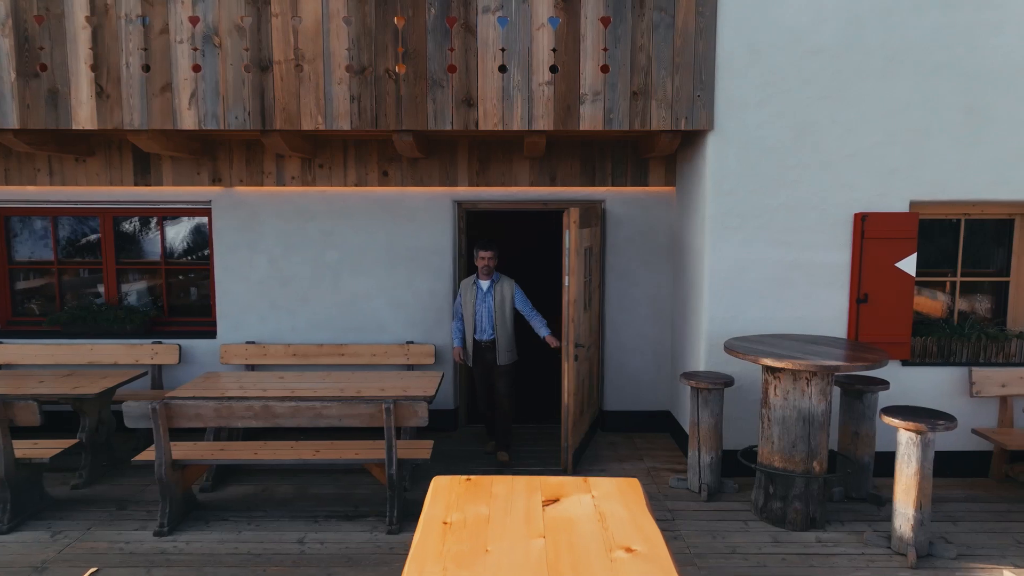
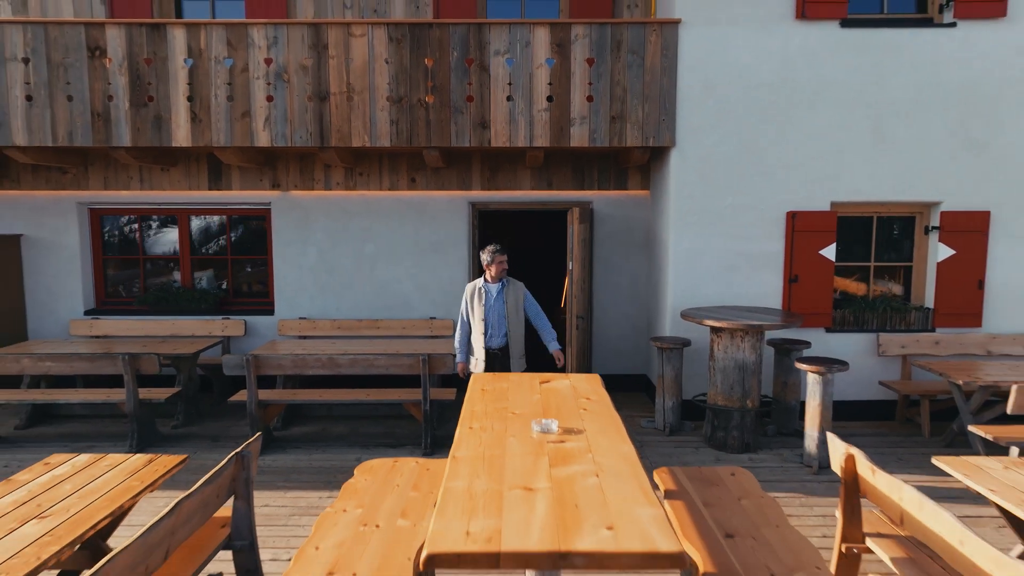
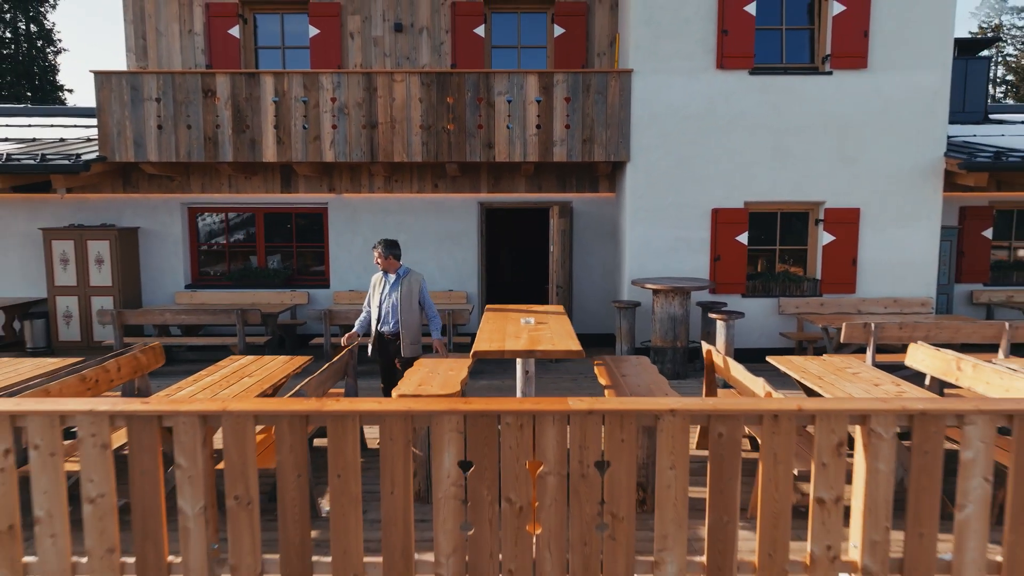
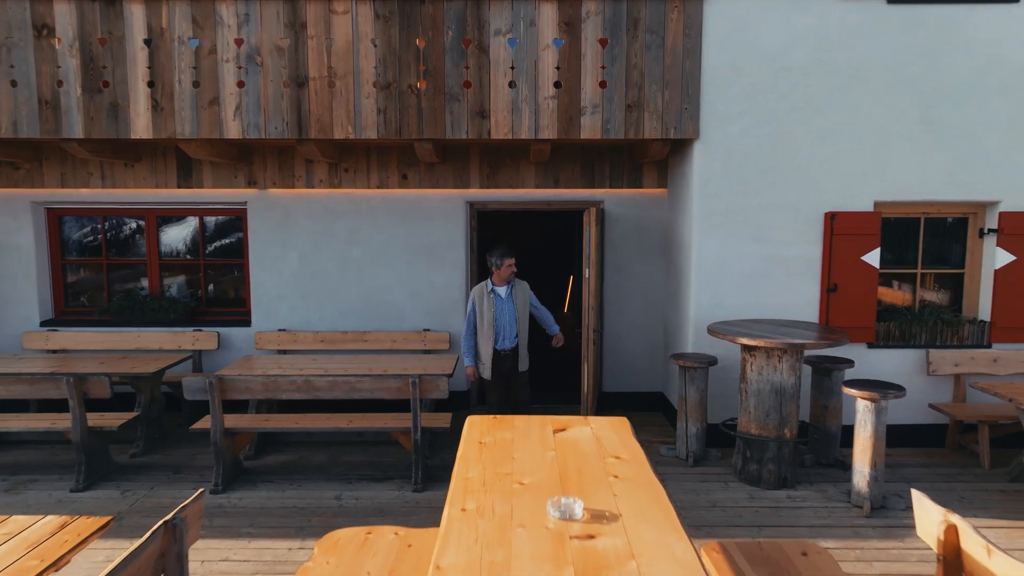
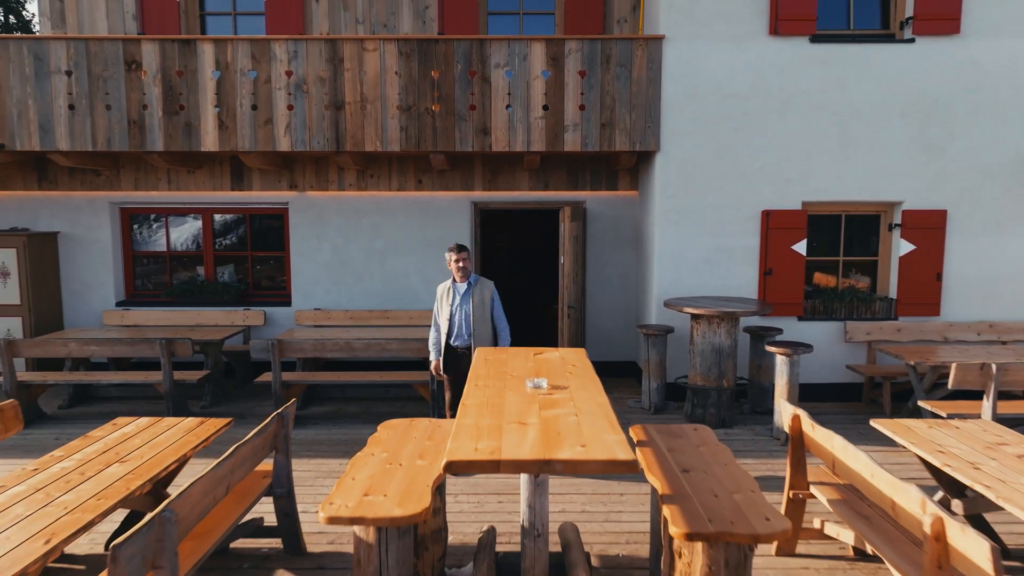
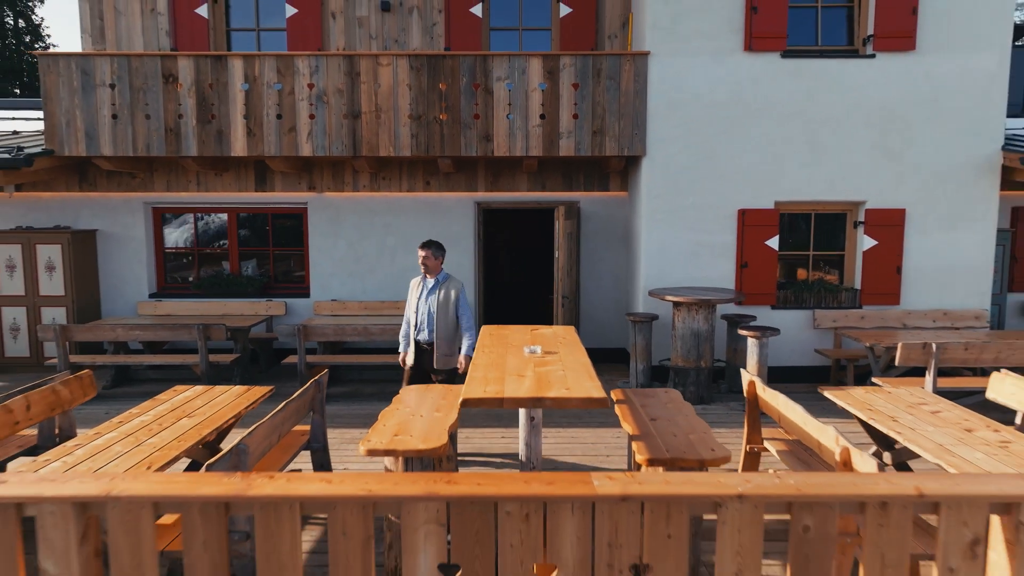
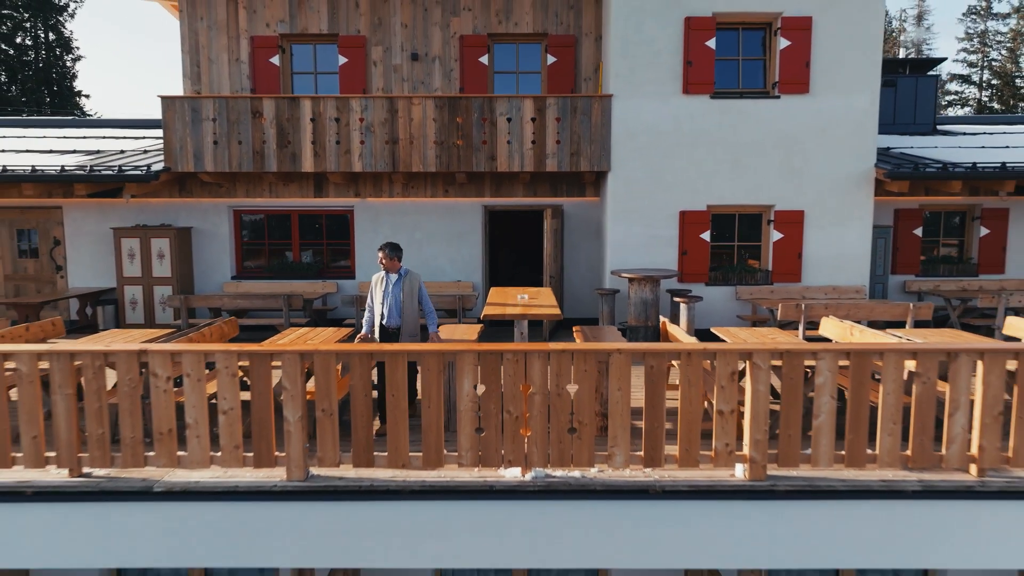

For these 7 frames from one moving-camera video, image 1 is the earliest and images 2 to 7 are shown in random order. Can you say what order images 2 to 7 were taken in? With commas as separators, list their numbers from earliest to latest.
4, 2, 5, 6, 3, 7
